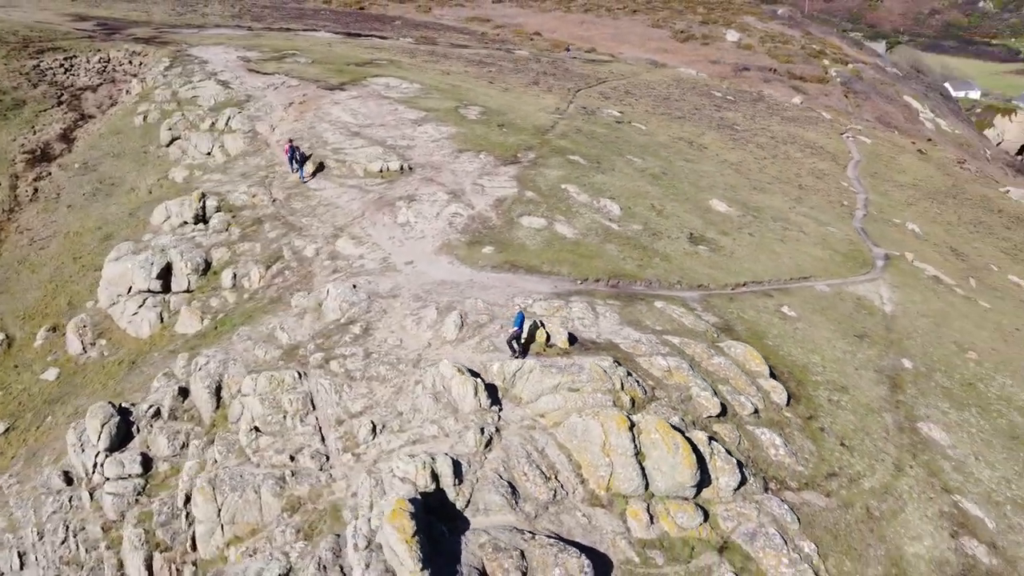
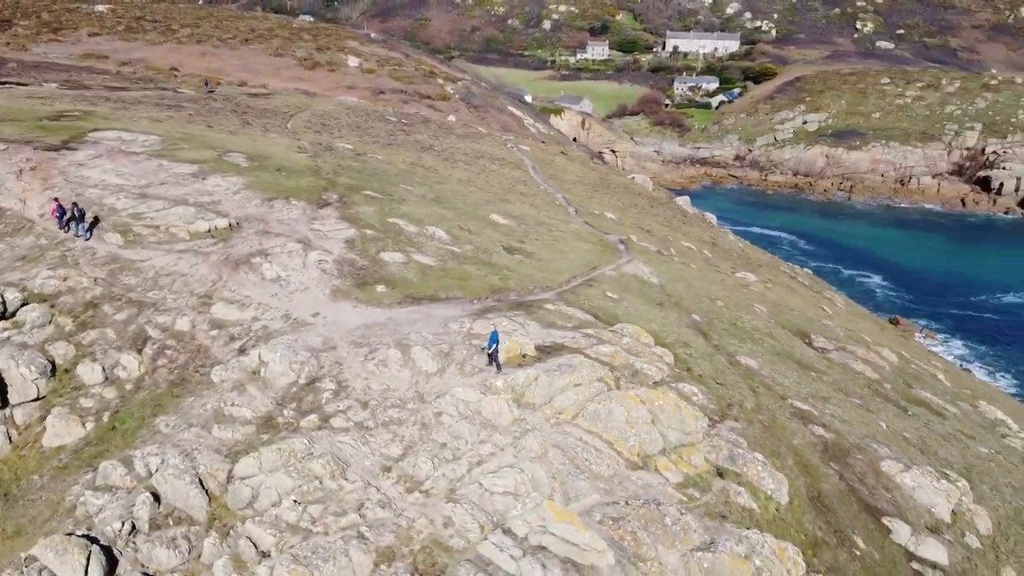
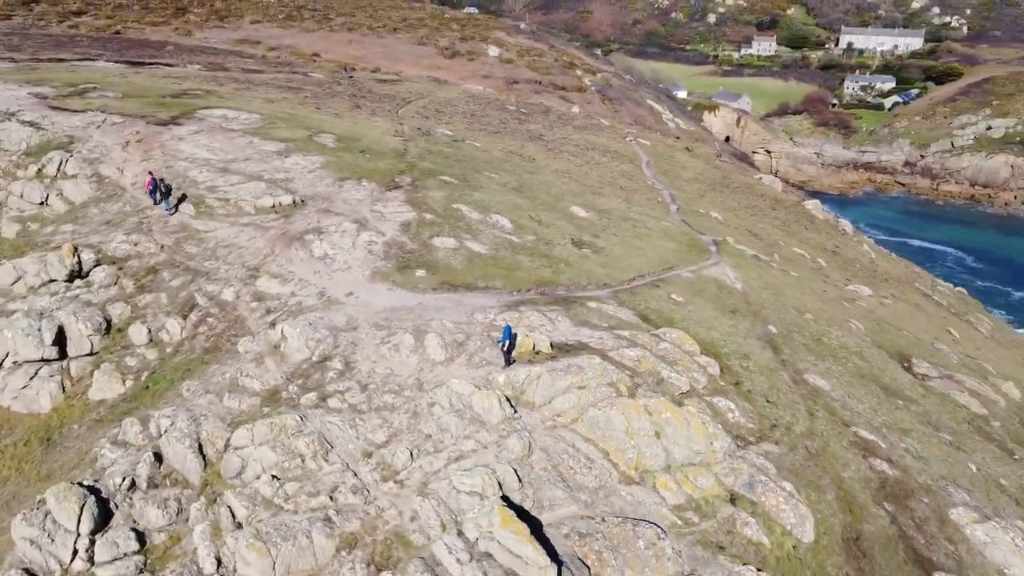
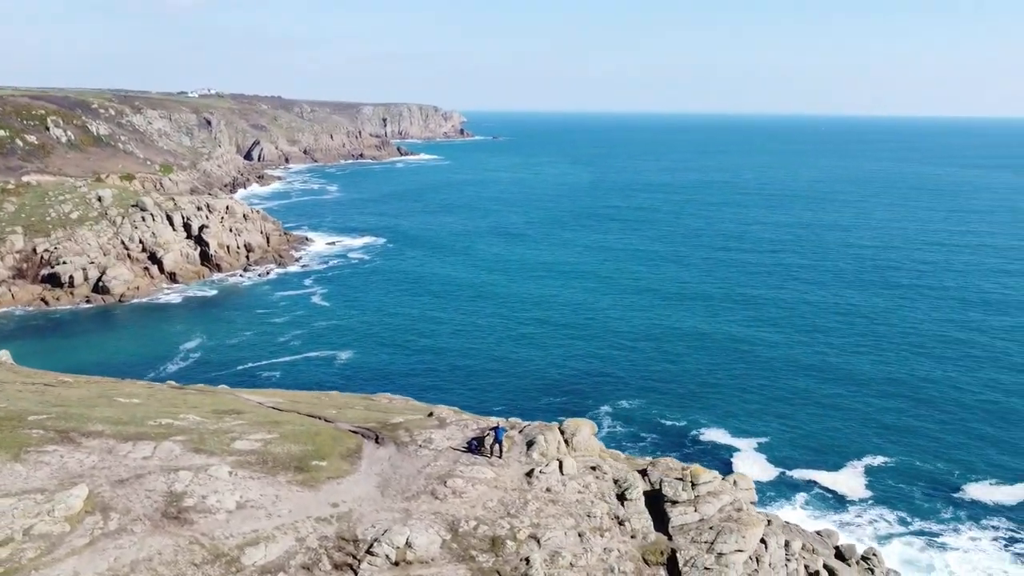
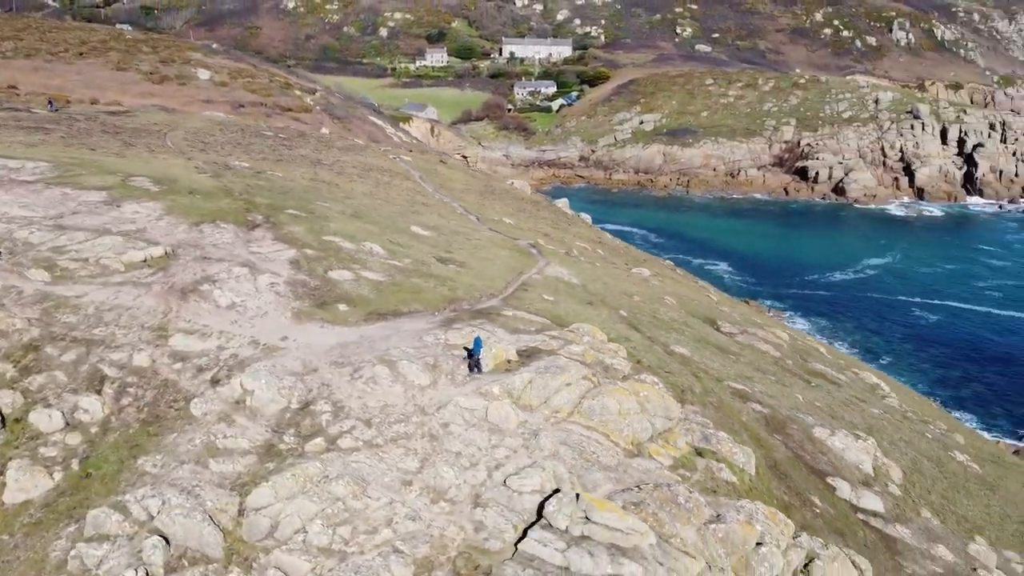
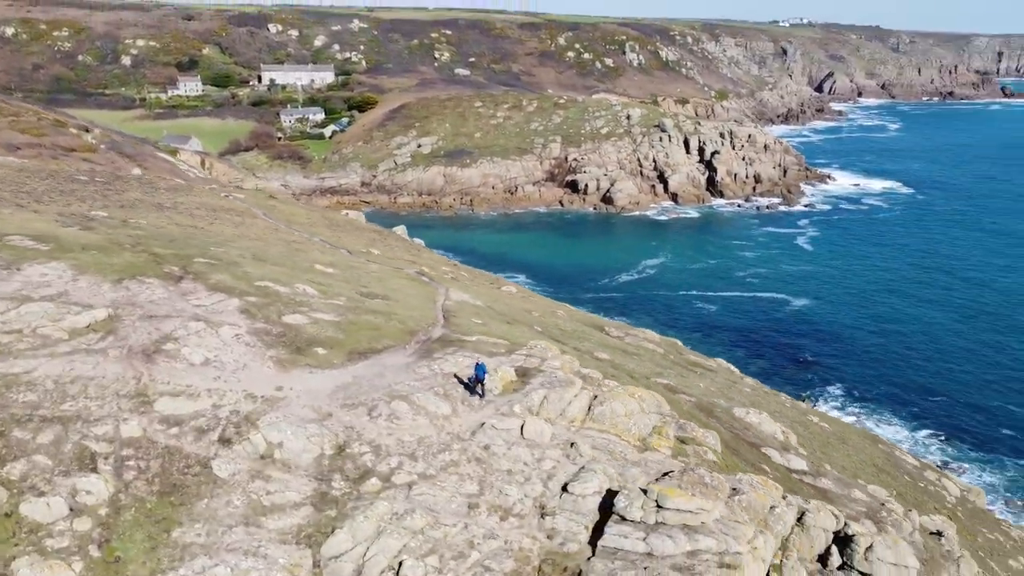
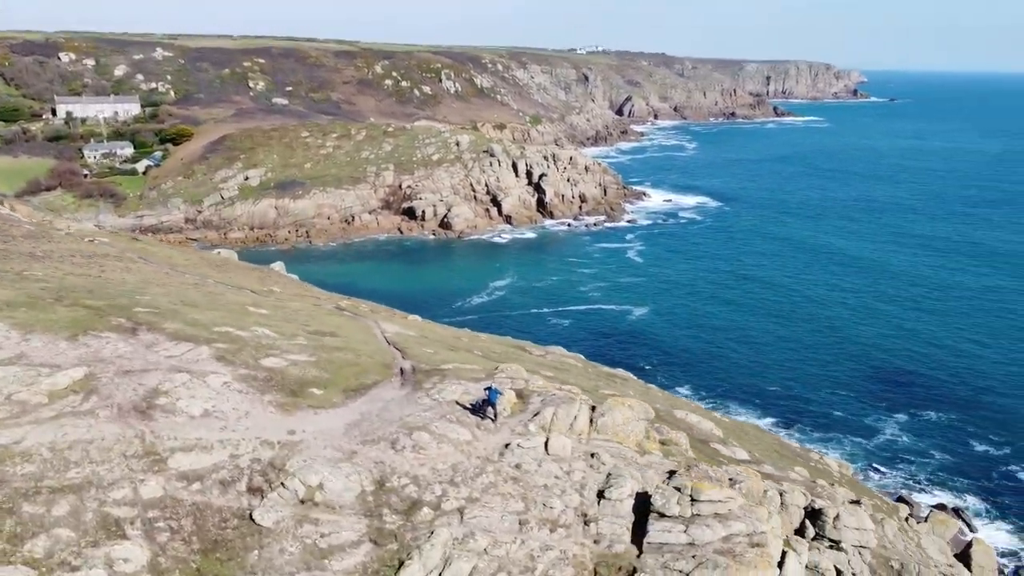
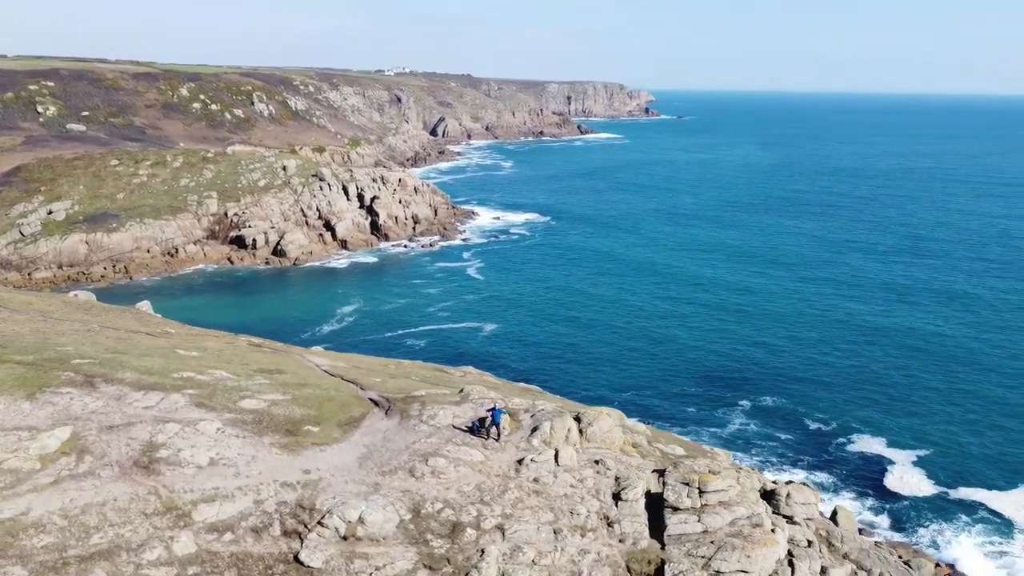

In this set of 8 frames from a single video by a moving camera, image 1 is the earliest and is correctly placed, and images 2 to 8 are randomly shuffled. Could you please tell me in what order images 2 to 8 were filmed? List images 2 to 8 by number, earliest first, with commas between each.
3, 2, 5, 6, 7, 8, 4
